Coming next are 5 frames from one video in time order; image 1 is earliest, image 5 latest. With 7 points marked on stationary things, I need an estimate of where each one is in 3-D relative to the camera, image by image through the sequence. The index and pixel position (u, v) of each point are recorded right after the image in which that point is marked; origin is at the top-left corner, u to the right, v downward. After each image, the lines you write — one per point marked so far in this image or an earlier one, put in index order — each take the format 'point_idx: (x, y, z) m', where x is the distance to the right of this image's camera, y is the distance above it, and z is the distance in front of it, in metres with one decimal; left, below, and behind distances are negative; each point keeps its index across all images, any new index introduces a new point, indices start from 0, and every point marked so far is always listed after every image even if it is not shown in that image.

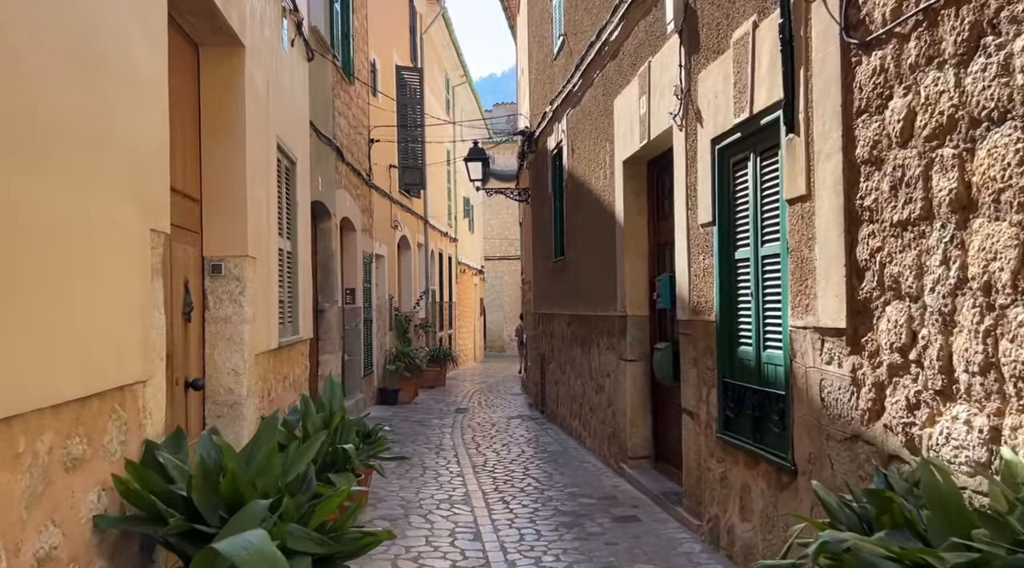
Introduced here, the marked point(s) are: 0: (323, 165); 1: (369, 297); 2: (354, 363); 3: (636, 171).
0: (-2.1, +1.3, +9.8) m
1: (-2.1, -0.2, +13.3) m
2: (-2.1, -1.1, +12.1) m
3: (+1.0, +0.9, +7.2) m
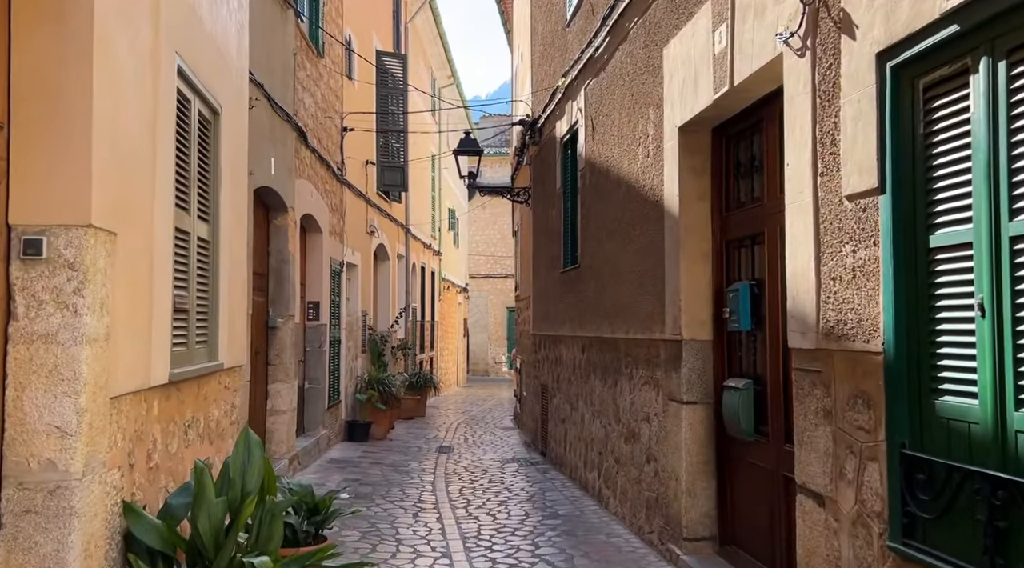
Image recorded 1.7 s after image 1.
0: (-2.0, +1.2, +7.8) m
1: (-2.1, -0.4, +11.2) m
2: (-2.2, -1.2, +10.0) m
3: (+1.1, +0.8, +5.2) m
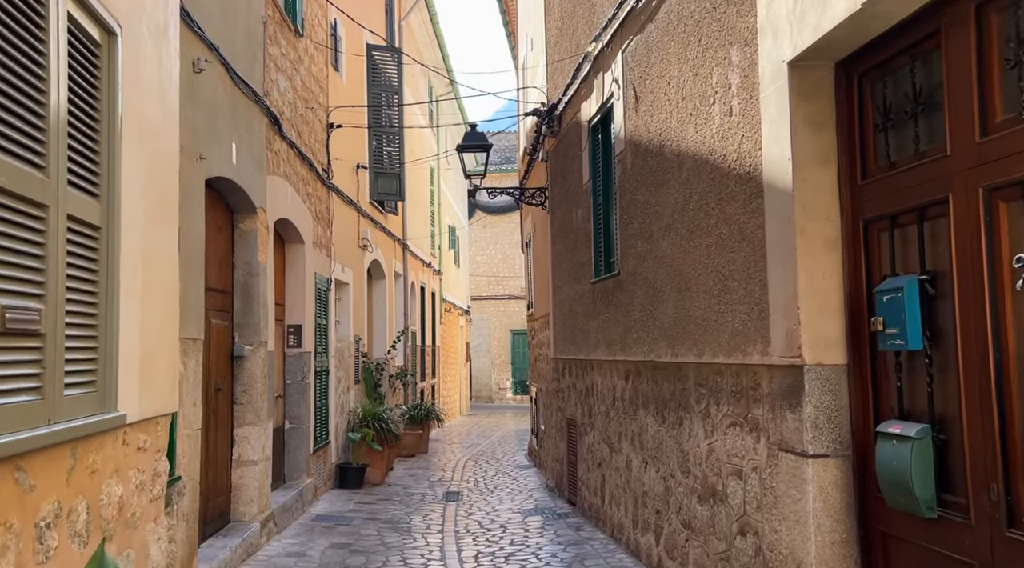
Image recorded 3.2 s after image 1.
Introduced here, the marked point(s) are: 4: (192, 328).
0: (-1.9, +1.1, +6.2) m
1: (-2.0, -0.6, +9.6) m
2: (-2.0, -1.4, +8.4) m
3: (+1.2, +0.8, +3.7) m
4: (-1.8, -0.3, +5.1) m
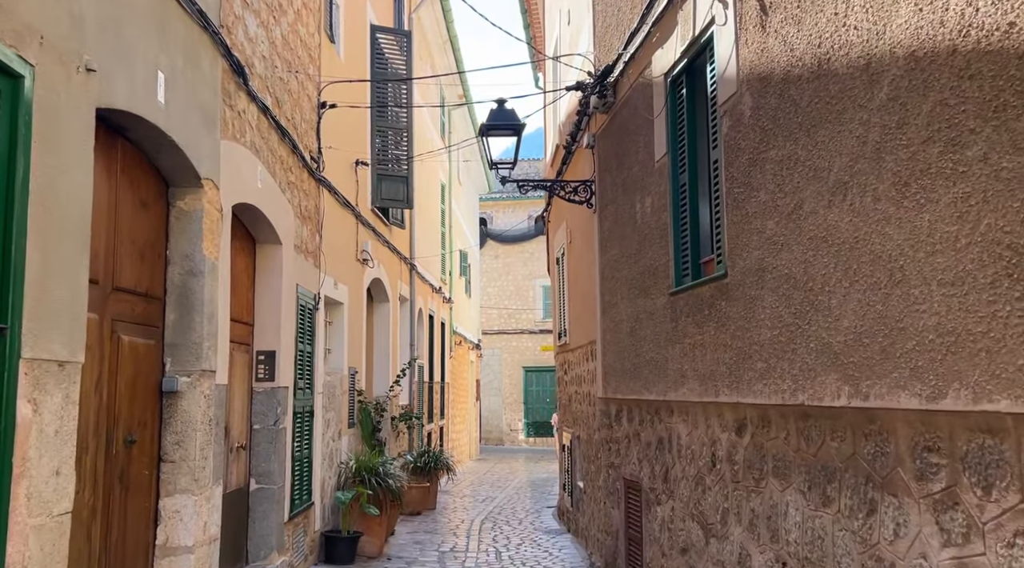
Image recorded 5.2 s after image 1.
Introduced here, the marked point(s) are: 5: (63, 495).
0: (-1.6, +1.1, +4.2) m
1: (-1.7, -0.7, +7.6) m
2: (-1.7, -1.5, +6.3) m
3: (+1.5, +0.9, +1.6) m
4: (-1.5, -0.2, +3.1) m
5: (-1.5, -0.7, +3.1) m
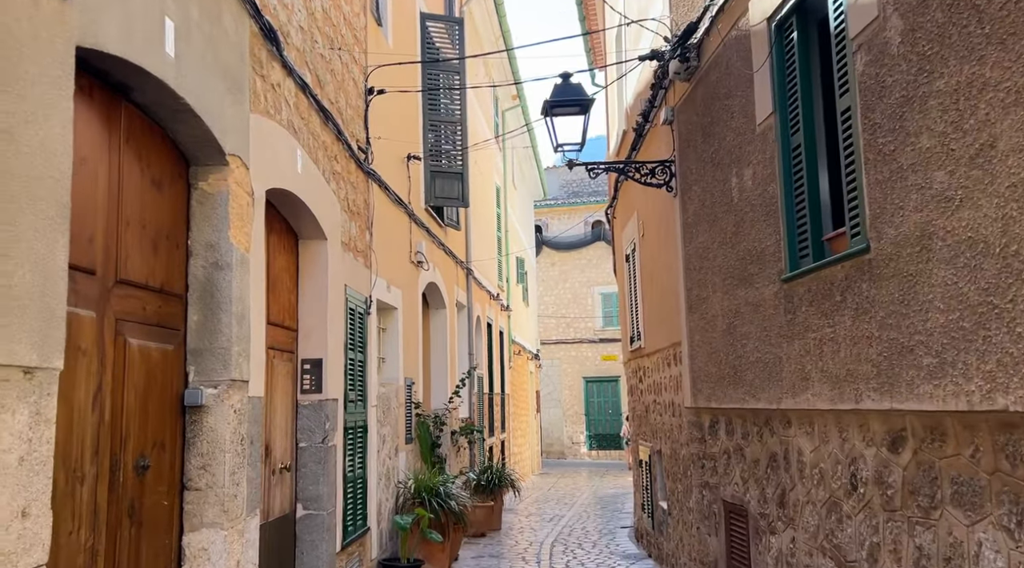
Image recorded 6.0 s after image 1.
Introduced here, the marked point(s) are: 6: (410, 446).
0: (-1.3, +1.1, +3.5) m
1: (-1.1, -0.7, +6.8) m
2: (-1.2, -1.5, +5.5) m
3: (+1.7, +1.1, +0.7) m
4: (-1.3, -0.2, +2.3) m
5: (-1.2, -0.7, +2.4) m
6: (-0.9, -1.5, +8.4) m
